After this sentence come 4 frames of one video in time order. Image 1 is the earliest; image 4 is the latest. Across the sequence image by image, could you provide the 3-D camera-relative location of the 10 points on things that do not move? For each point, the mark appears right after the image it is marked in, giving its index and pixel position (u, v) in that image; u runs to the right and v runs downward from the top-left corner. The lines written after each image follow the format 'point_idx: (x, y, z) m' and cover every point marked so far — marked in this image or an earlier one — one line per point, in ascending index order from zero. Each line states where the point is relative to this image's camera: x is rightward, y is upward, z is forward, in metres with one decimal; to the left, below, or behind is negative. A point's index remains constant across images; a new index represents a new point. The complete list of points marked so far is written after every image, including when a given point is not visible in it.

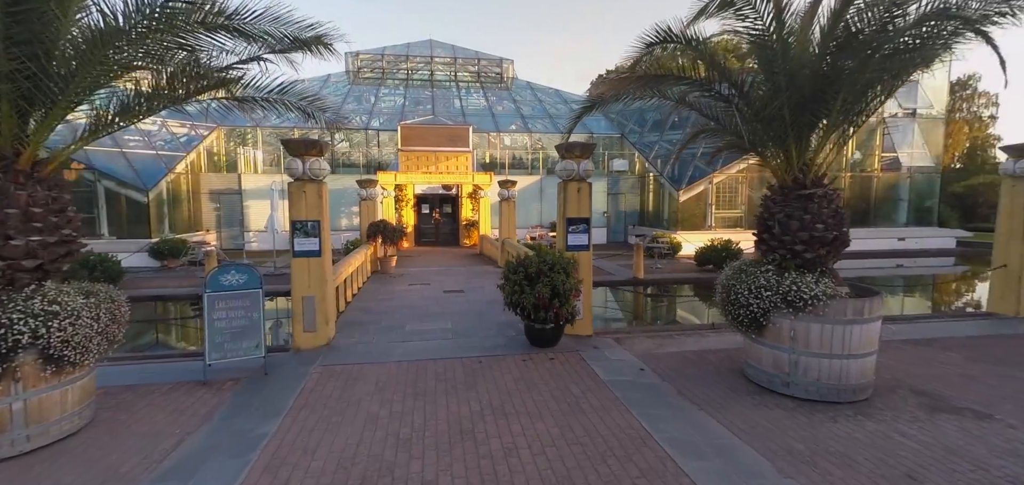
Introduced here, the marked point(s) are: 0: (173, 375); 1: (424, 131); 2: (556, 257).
0: (-3.9, -1.5, +5.1) m
1: (-3.6, +4.8, +19.3) m
2: (+0.6, -0.2, +5.8) m
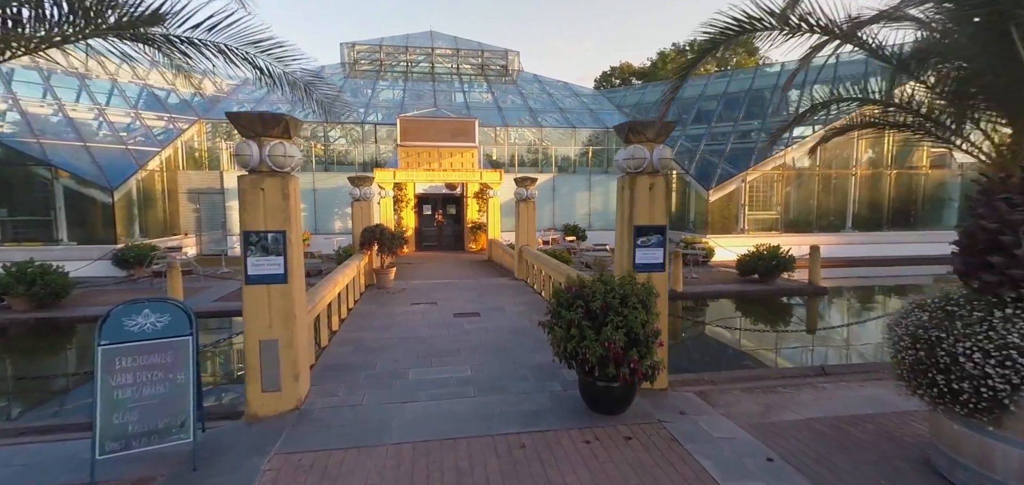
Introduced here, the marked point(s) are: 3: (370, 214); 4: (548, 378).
0: (-3.4, -1.7, +3.3) m
1: (-3.2, +4.7, +17.5) m
2: (+1.0, -0.4, +4.0) m
3: (-3.3, +0.7, +10.3) m
4: (+0.4, -1.5, +4.8) m
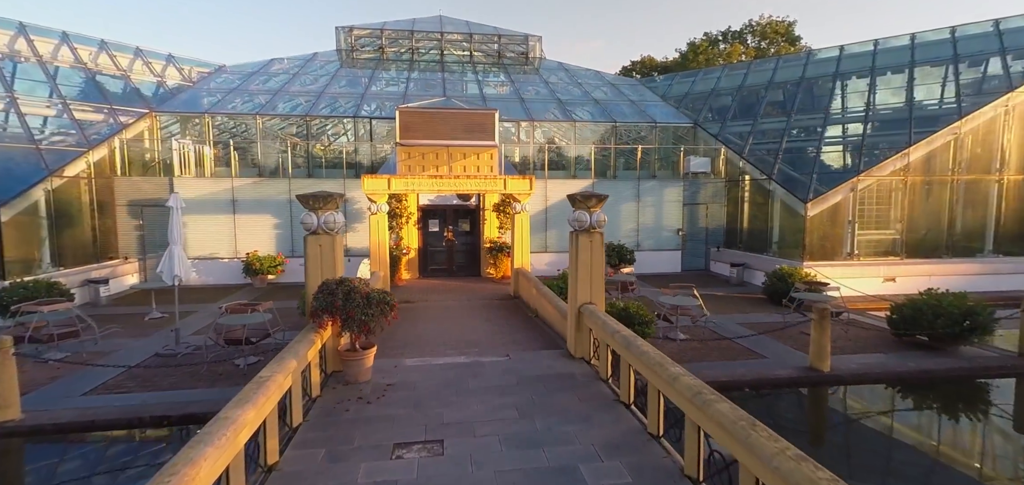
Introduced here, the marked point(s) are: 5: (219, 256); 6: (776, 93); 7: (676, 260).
0: (-2.8, -2.5, -0.7) m
1: (-2.2, +3.8, +13.5) m
2: (+1.7, -1.2, -0.1) m
3: (-2.5, -0.2, +6.3) m
4: (+1.0, -2.3, +0.8) m
5: (-9.4, -0.4, +14.2) m
6: (+10.8, +6.2, +18.2) m
7: (+6.0, -0.6, +16.3) m
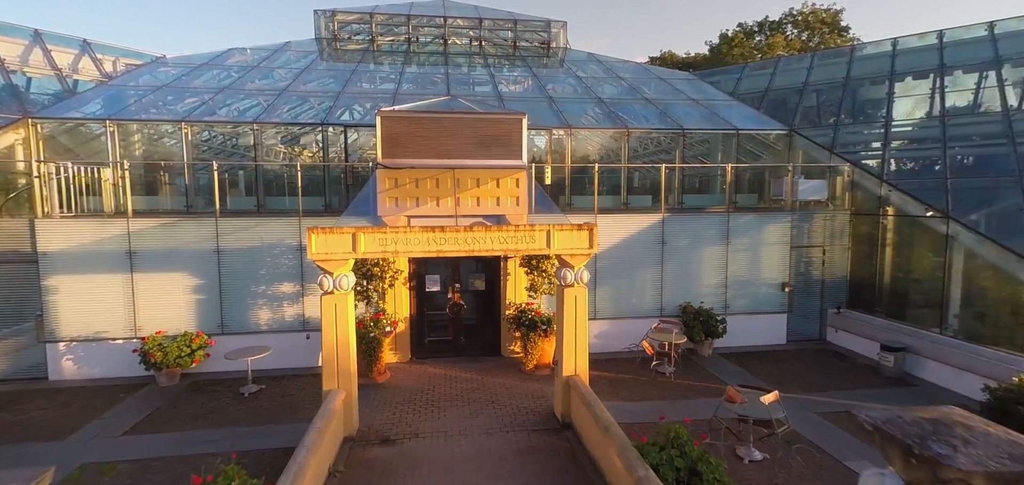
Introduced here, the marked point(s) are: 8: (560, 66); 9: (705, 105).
0: (-2.1, -4.1, -5.5) m
1: (-1.4, +2.3, +8.7) m
2: (+2.4, -2.7, -4.9) m
3: (-1.8, -1.7, +1.5) m
4: (+1.7, -3.8, -4.0) m
5: (-8.5, -2.0, +9.4) m
6: (+11.6, +4.7, +13.3) m
7: (+6.9, -2.2, +11.4) m
8: (+2.1, +7.8, +19.6) m
9: (+6.6, +4.8, +15.4) m
